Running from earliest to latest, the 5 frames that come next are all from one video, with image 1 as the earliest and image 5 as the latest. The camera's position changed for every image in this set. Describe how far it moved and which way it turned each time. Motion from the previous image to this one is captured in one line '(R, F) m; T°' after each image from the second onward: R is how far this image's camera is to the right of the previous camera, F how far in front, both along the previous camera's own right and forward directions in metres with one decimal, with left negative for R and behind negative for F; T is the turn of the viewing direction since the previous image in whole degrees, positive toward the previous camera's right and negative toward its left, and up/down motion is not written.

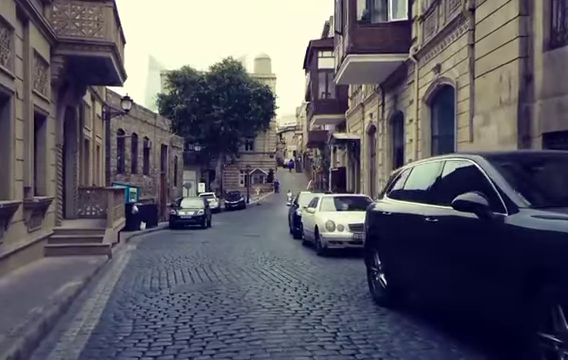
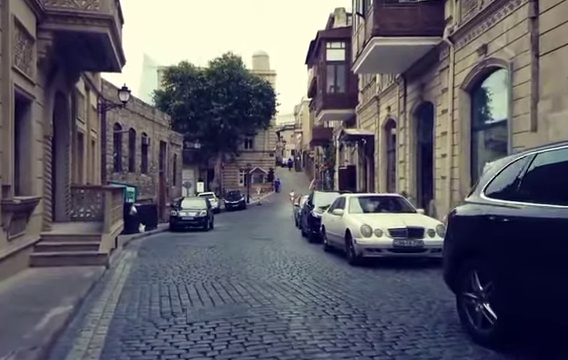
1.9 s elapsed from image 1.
(-0.8, +2.1) m; +1°
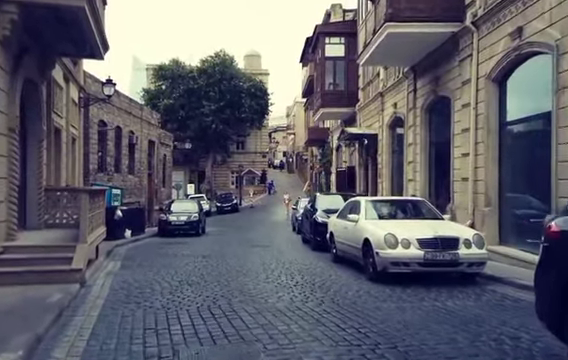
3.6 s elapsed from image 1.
(-0.4, +1.8) m; +1°
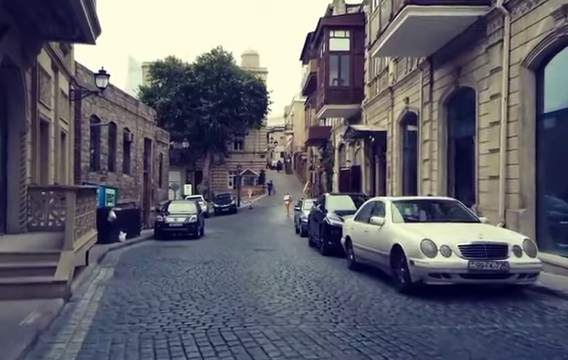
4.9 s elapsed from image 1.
(-0.4, +1.4) m; 0°
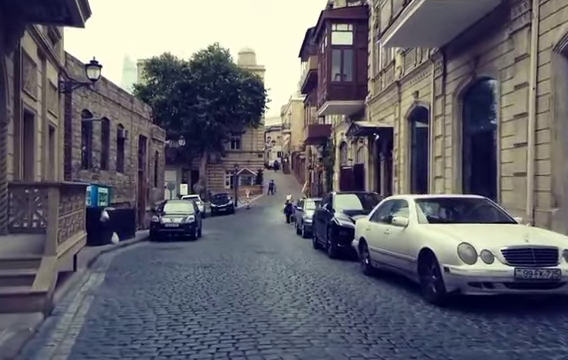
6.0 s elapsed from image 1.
(-0.3, +1.2) m; +1°
